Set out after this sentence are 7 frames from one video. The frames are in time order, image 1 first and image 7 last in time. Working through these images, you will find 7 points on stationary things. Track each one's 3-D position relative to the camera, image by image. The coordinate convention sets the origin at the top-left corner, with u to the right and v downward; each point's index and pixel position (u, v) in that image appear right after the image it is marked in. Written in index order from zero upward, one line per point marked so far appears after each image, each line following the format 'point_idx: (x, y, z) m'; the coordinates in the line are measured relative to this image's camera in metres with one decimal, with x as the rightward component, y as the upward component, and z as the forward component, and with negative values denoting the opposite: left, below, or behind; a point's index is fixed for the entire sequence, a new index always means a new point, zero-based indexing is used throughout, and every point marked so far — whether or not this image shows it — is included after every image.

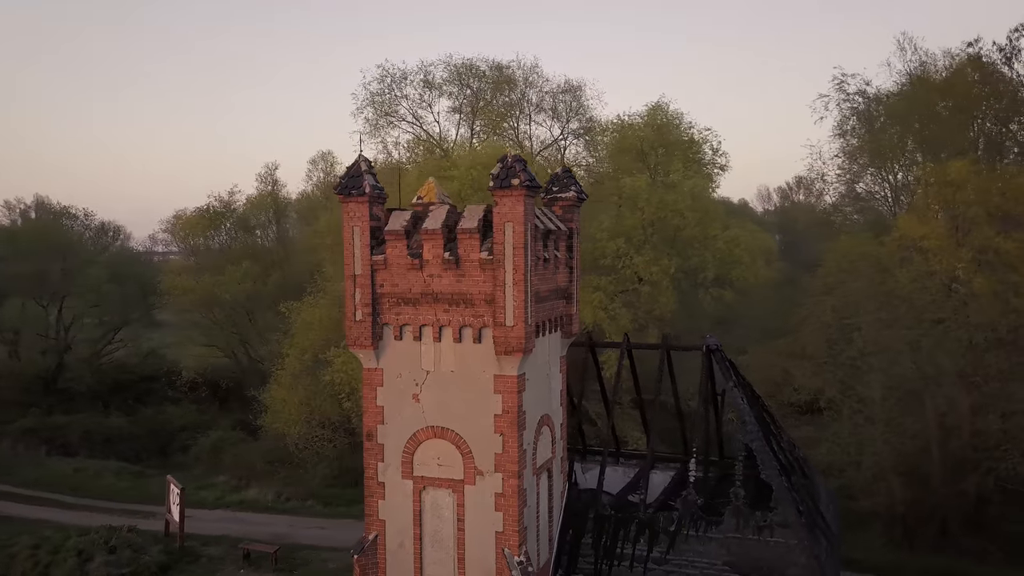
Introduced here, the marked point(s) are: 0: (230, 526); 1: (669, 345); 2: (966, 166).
0: (-6.8, -5.8, +19.9) m
1: (+2.5, -0.9, +12.7) m
2: (+10.2, +2.8, +18.6) m
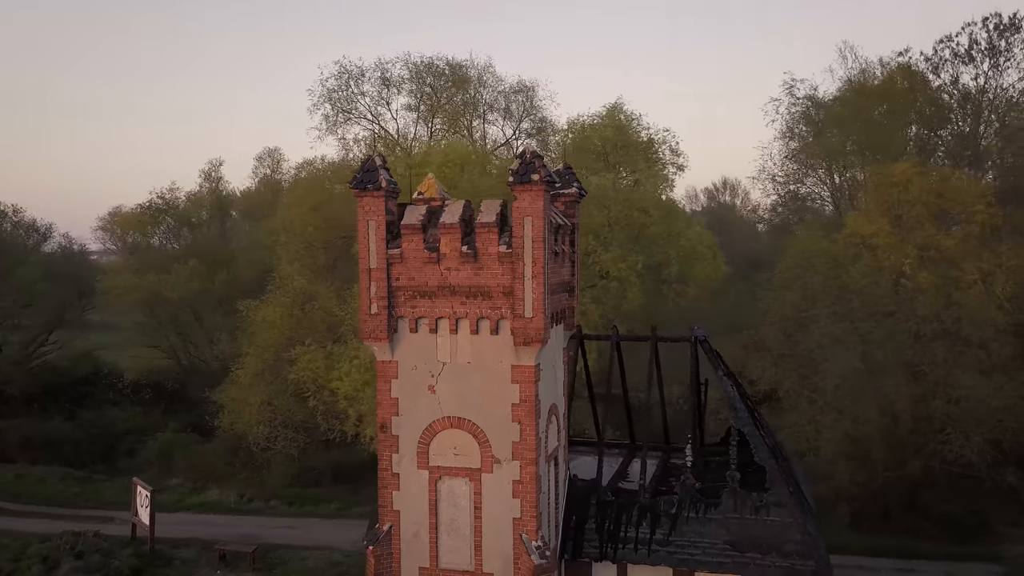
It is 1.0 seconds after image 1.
0: (-7.5, -5.7, +19.6) m
1: (+2.4, -0.8, +13.2) m
2: (+9.5, +2.9, +19.8) m
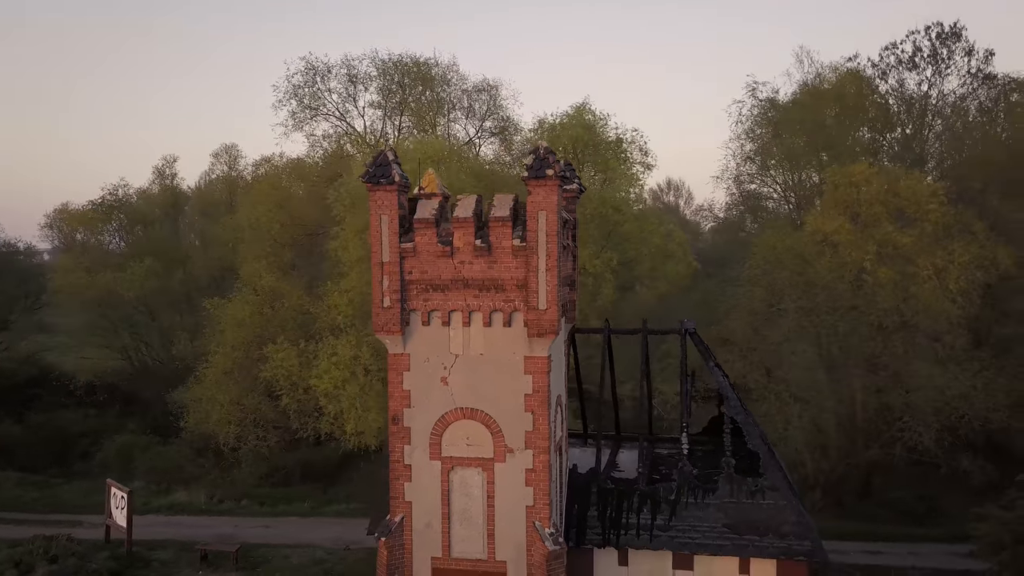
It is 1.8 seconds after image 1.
0: (-8.0, -5.7, +19.2) m
1: (+2.3, -0.7, +13.5) m
2: (+9.0, +3.1, +20.7) m
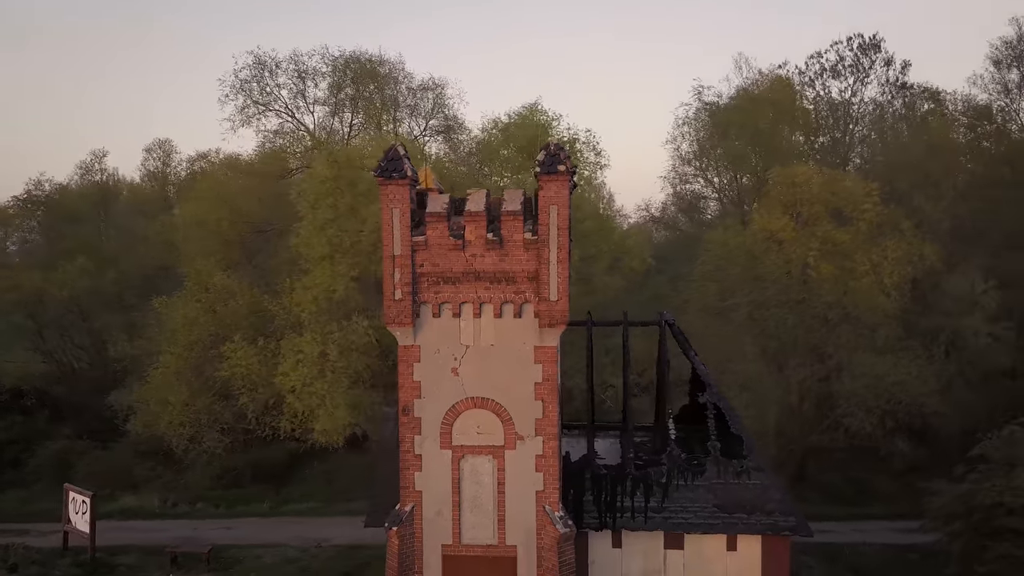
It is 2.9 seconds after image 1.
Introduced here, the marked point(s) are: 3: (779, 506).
0: (-8.8, -5.6, +18.6) m
1: (+2.1, -0.6, +14.1) m
2: (+7.9, +3.2, +21.9) m
3: (+3.9, -3.2, +12.0) m
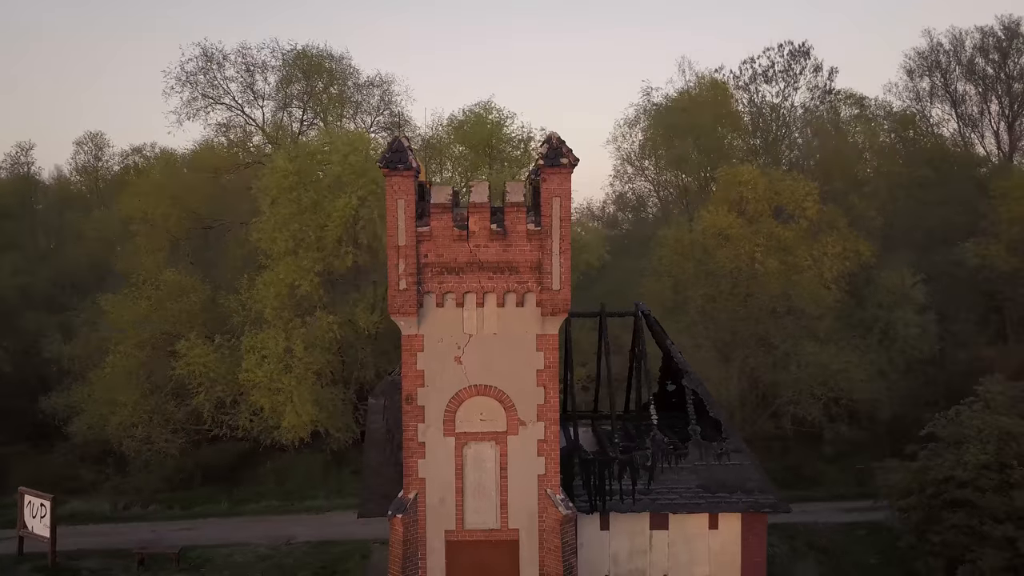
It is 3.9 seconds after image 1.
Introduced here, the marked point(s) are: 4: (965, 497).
0: (-9.4, -5.5, +18.0) m
1: (+1.8, -0.4, +14.6) m
2: (+6.8, +3.4, +22.9) m
3: (+3.8, -3.0, +12.7) m
4: (+7.5, -3.5, +13.6) m
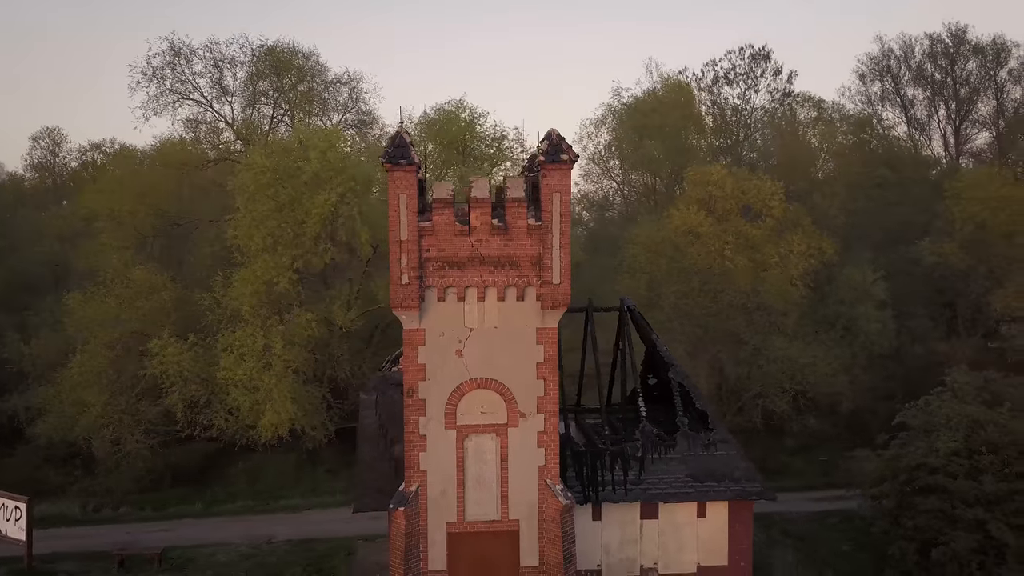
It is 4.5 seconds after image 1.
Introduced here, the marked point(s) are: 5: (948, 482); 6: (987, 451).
0: (-9.8, -5.5, +17.6) m
1: (+1.6, -0.3, +14.8) m
2: (+6.1, +3.4, +23.5) m
3: (+3.7, -3.0, +13.1) m
4: (+7.3, -3.4, +14.2) m
5: (+7.4, -3.3, +13.9) m
6: (+8.2, -2.8, +14.2) m
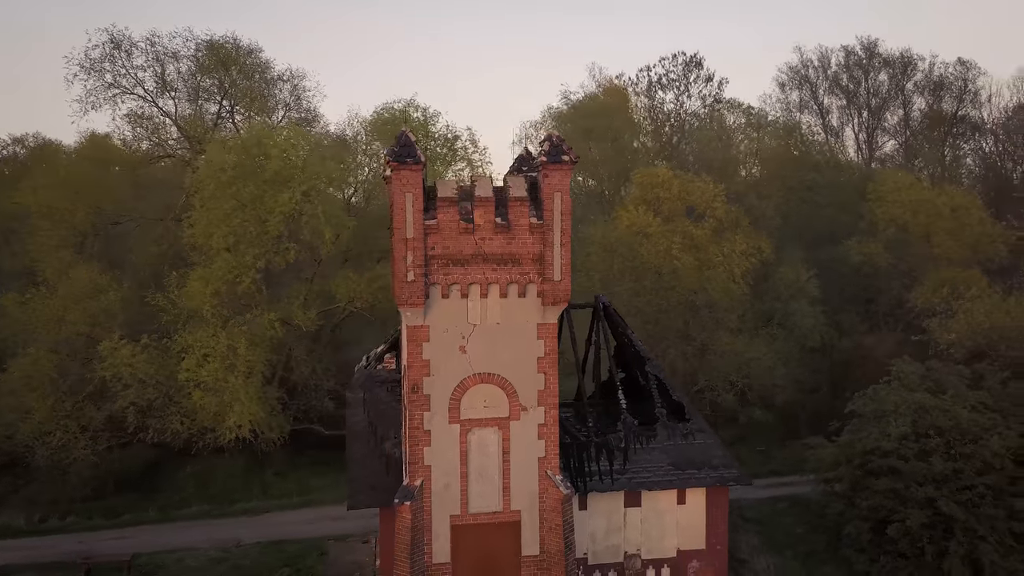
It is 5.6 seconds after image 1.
0: (-10.4, -5.5, +16.8) m
1: (+1.2, -0.3, +15.3) m
2: (+4.7, +3.5, +24.4) m
3: (+3.5, -2.9, +13.8) m
4: (+7.0, -3.3, +15.2) m
5: (+7.1, -3.2, +15.0) m
6: (+7.9, -2.7, +15.3) m
